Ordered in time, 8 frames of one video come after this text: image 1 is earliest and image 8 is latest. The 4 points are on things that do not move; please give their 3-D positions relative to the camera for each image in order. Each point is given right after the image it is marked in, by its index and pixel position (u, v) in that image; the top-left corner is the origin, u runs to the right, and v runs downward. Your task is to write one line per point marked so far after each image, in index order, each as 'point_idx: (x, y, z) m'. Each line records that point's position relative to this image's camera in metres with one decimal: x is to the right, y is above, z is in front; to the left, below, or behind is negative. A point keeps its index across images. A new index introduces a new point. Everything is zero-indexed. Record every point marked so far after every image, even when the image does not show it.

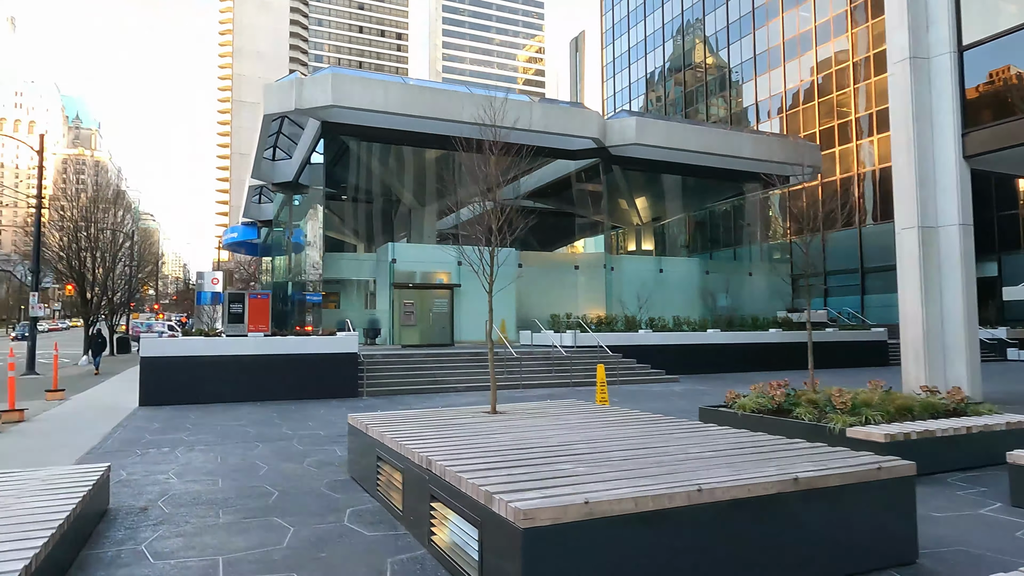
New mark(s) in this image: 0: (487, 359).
0: (-0.6, -1.8, +17.1) m
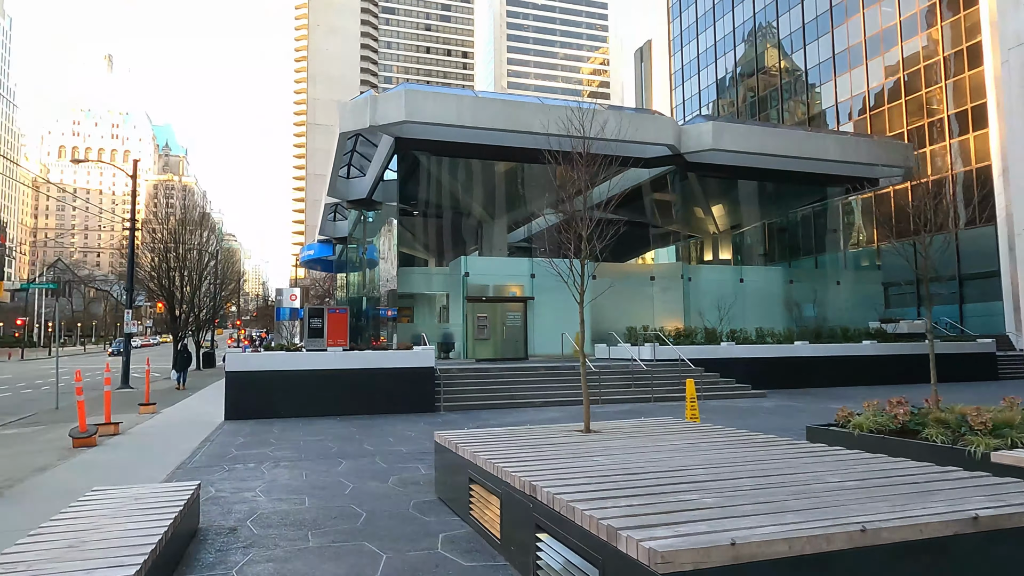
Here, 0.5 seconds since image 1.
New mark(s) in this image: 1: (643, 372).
0: (+1.3, -2.1, +16.6) m
1: (+3.4, -2.2, +16.9) m
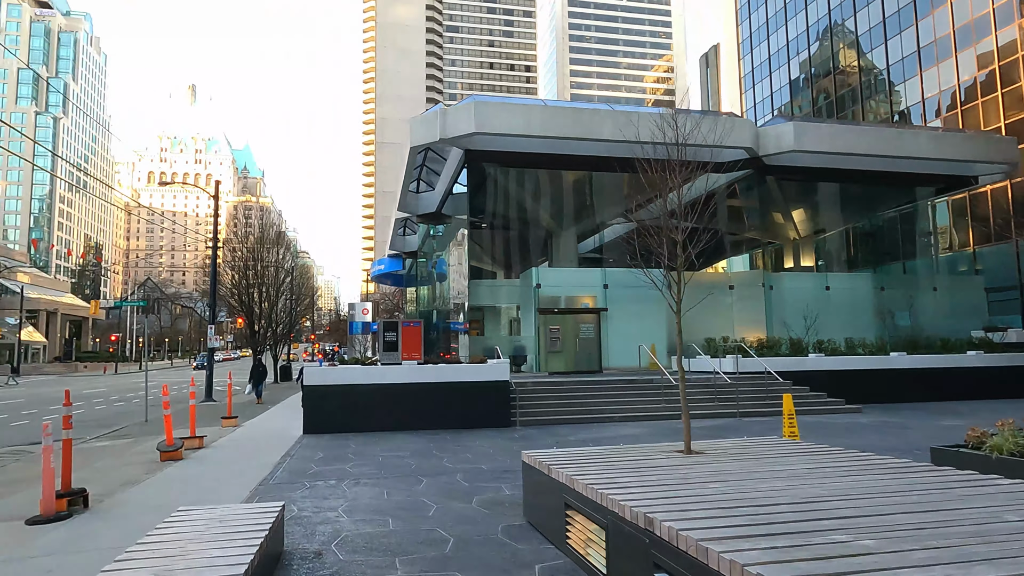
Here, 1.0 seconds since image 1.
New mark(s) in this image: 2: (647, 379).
0: (+3.2, -2.4, +16.0) m
1: (+5.2, -2.4, +16.0) m
2: (+3.4, -2.3, +16.8) m
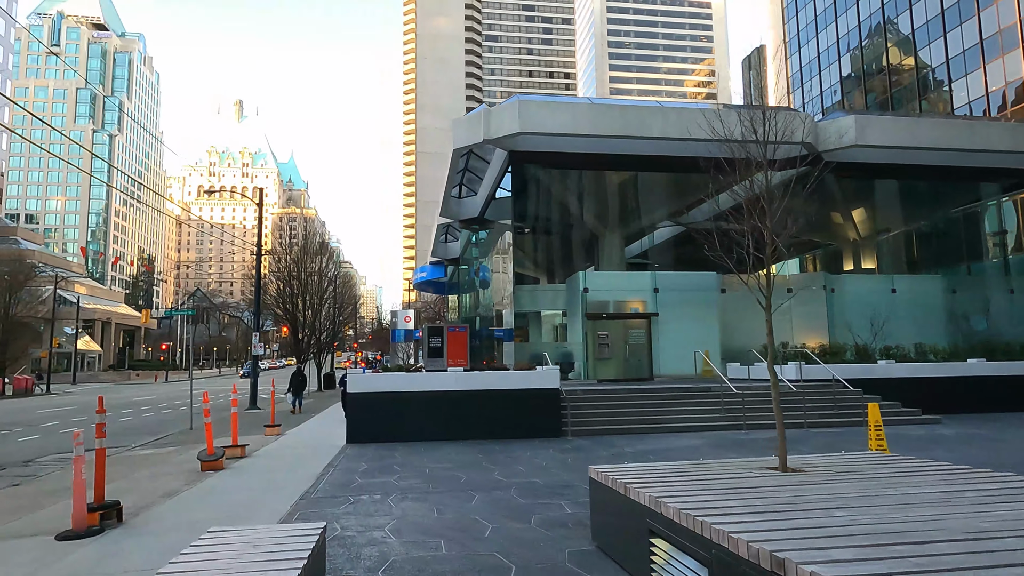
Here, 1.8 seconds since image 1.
0: (+4.3, -2.4, +15.1) m
1: (+6.4, -2.4, +15.0) m
2: (+4.6, -2.4, +15.8) m
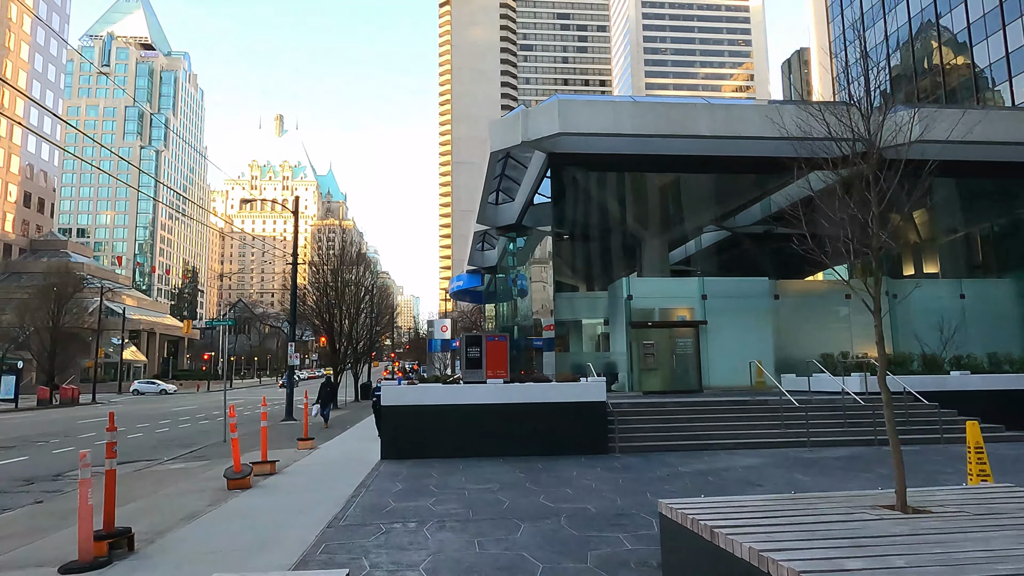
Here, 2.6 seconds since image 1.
0: (+5.2, -2.6, +14.0) m
1: (+7.3, -2.5, +13.8) m
2: (+5.6, -2.5, +14.8) m
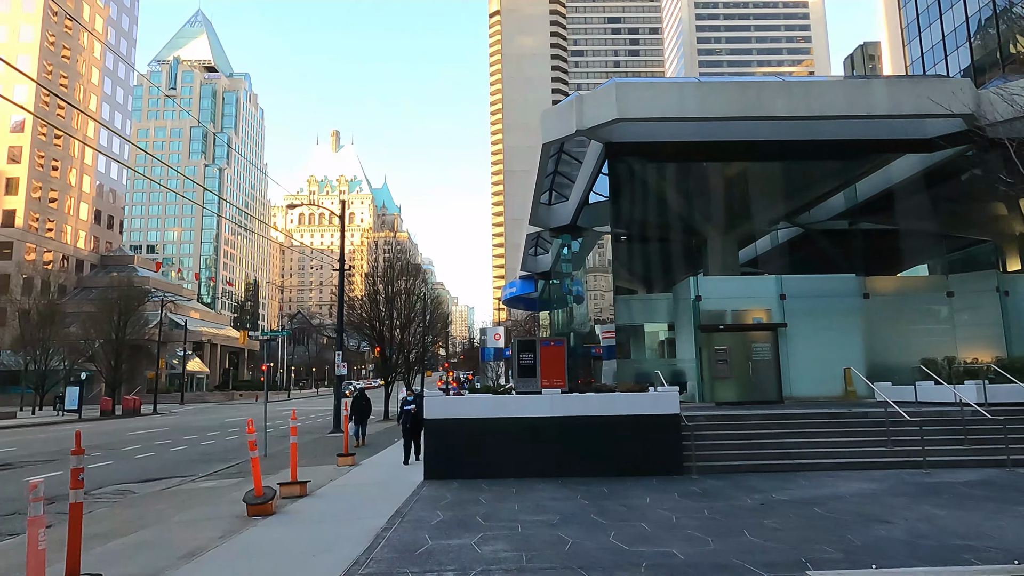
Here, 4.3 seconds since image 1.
0: (+6.3, -2.5, +12.1) m
1: (+8.3, -2.4, +11.7) m
2: (+6.7, -2.4, +12.8) m
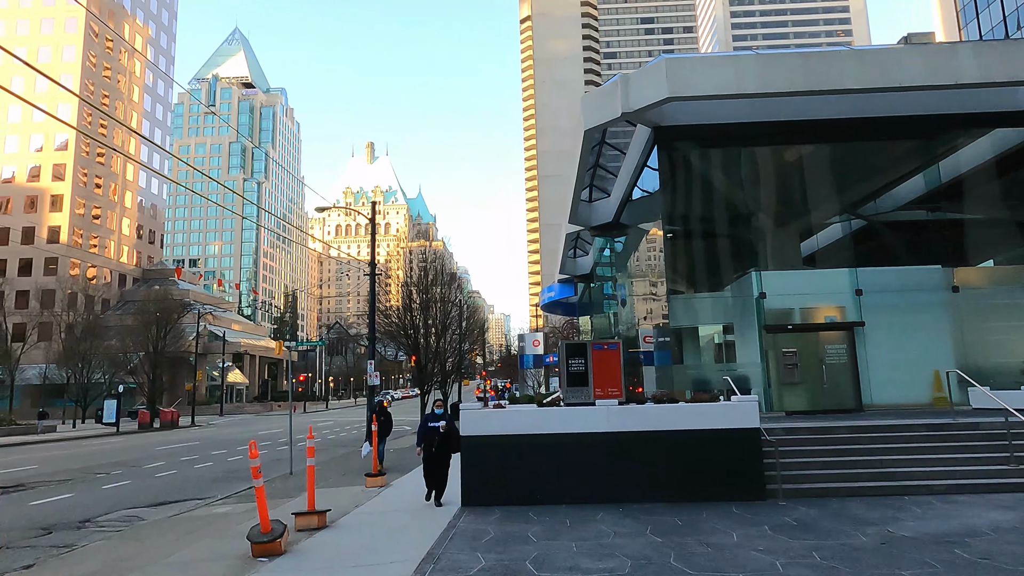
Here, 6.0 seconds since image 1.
0: (+7.1, -2.3, +10.2) m
1: (+9.1, -2.2, +9.8) m
2: (+7.5, -2.2, +10.9) m
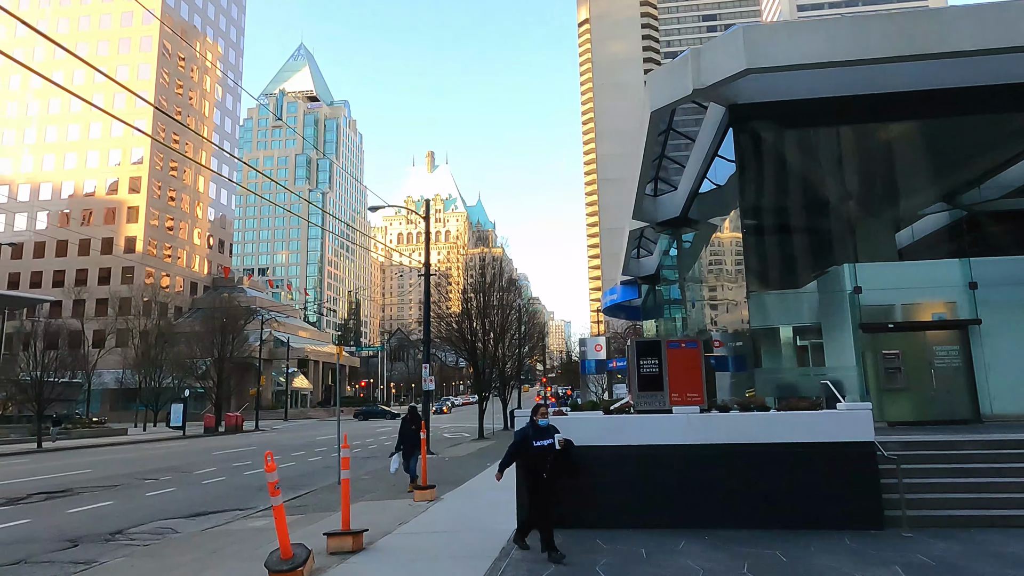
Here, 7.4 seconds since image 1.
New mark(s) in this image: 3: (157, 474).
0: (+7.9, -2.1, +8.3) m
1: (+9.8, -1.9, +7.7) m
2: (+8.4, -2.0, +9.0) m
3: (-8.7, -4.6, +16.3) m
